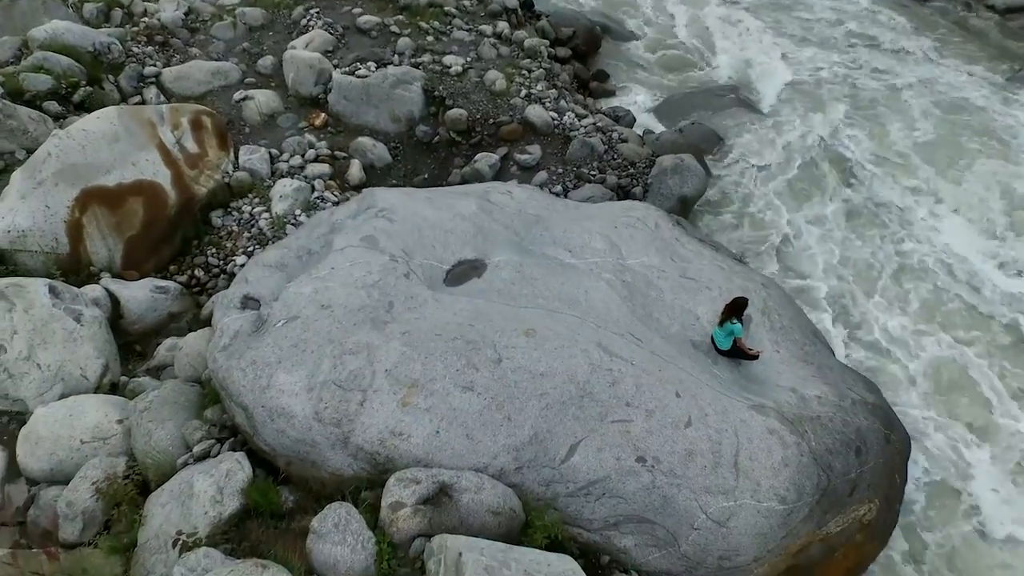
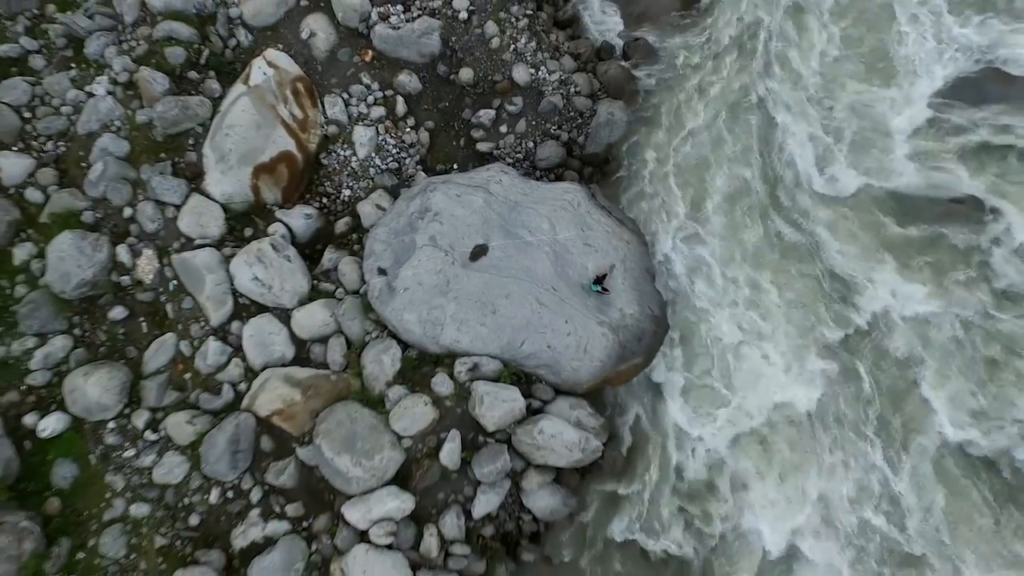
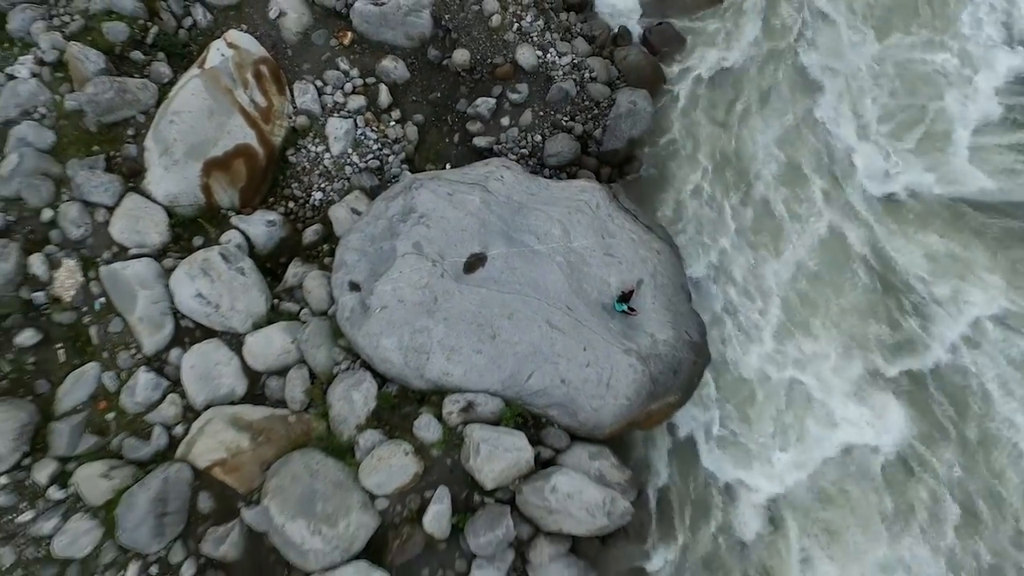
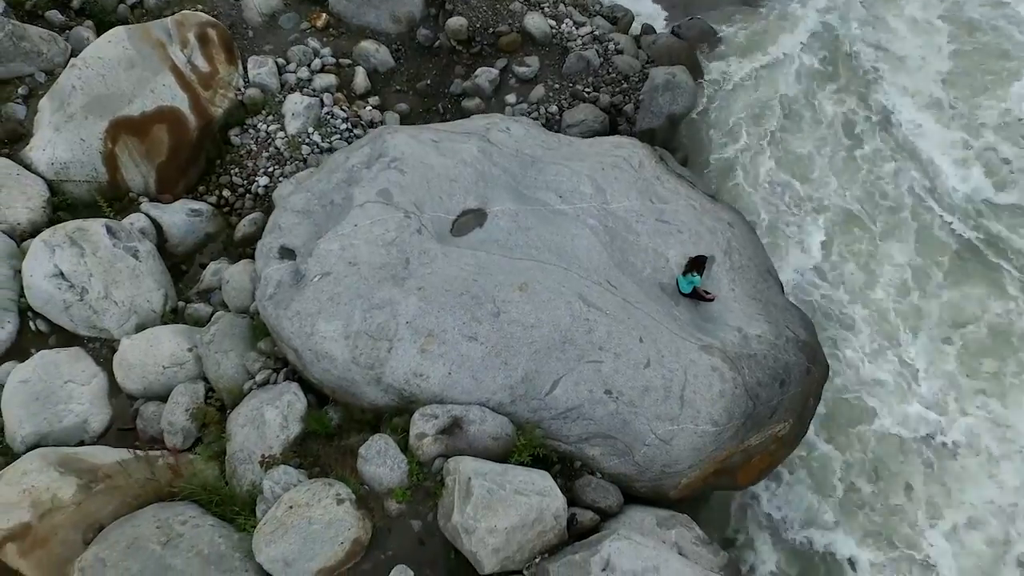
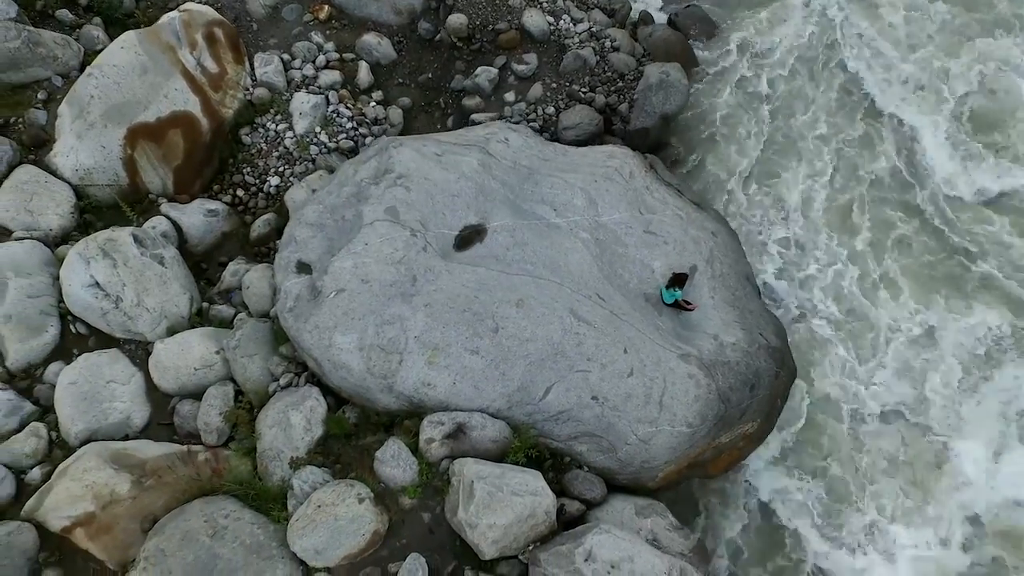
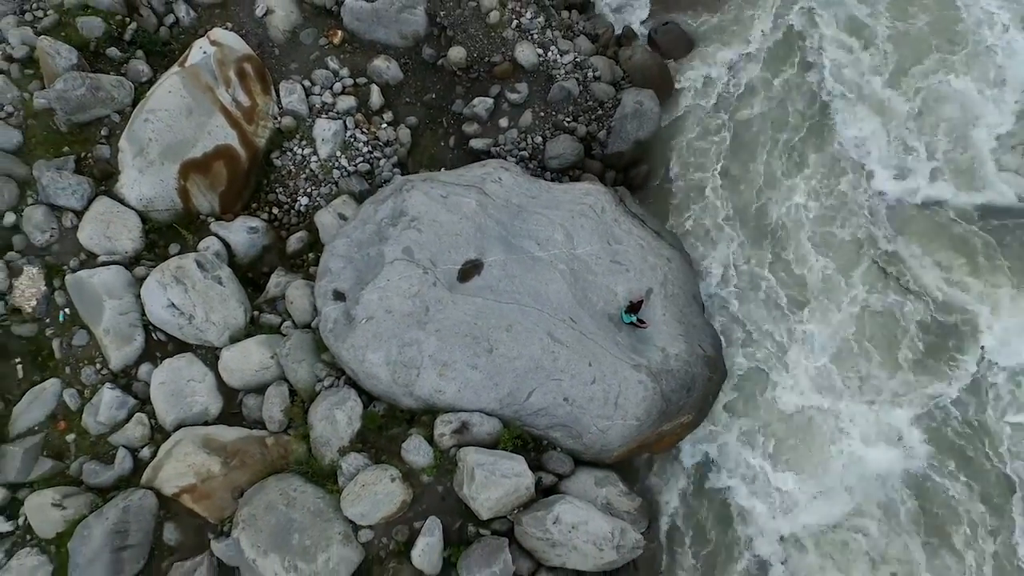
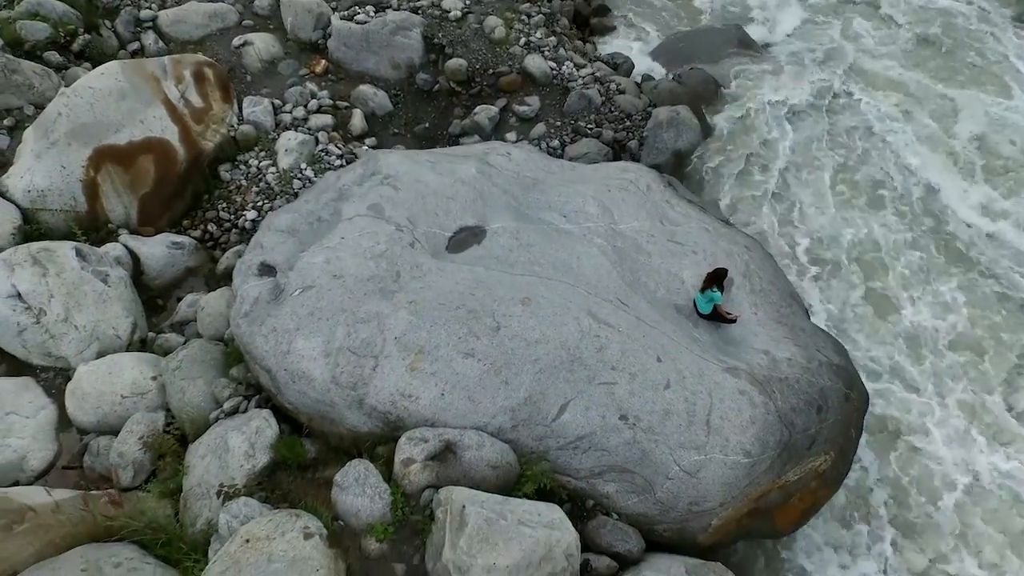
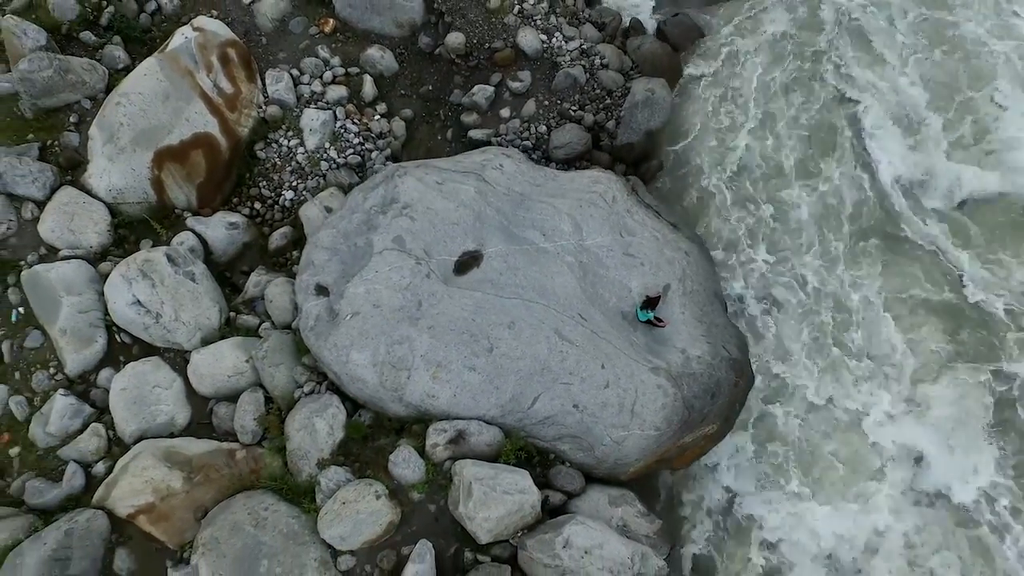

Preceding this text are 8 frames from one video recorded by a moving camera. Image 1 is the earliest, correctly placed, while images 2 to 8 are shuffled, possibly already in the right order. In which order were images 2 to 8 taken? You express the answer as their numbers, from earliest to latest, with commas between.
7, 4, 5, 8, 6, 3, 2
